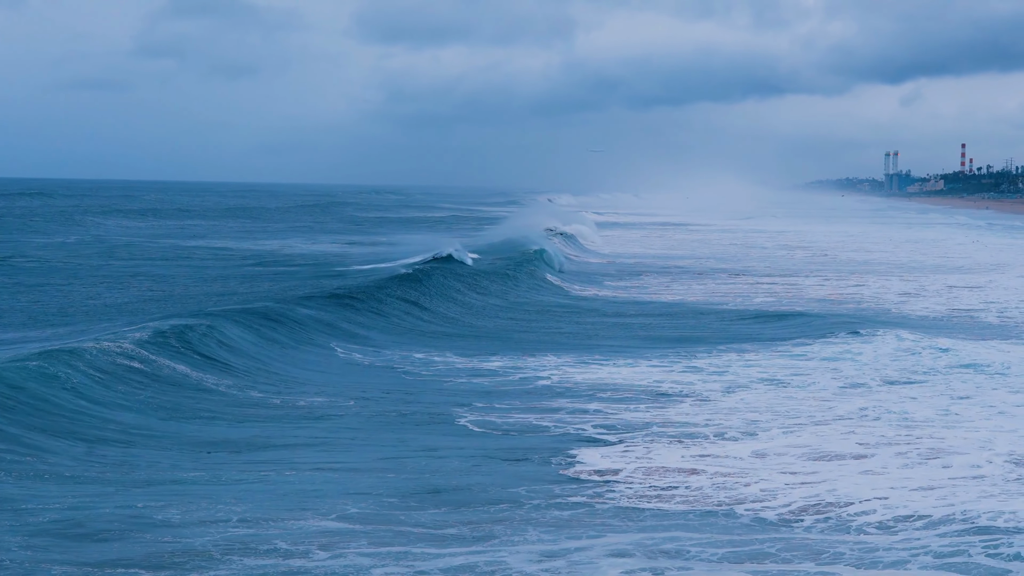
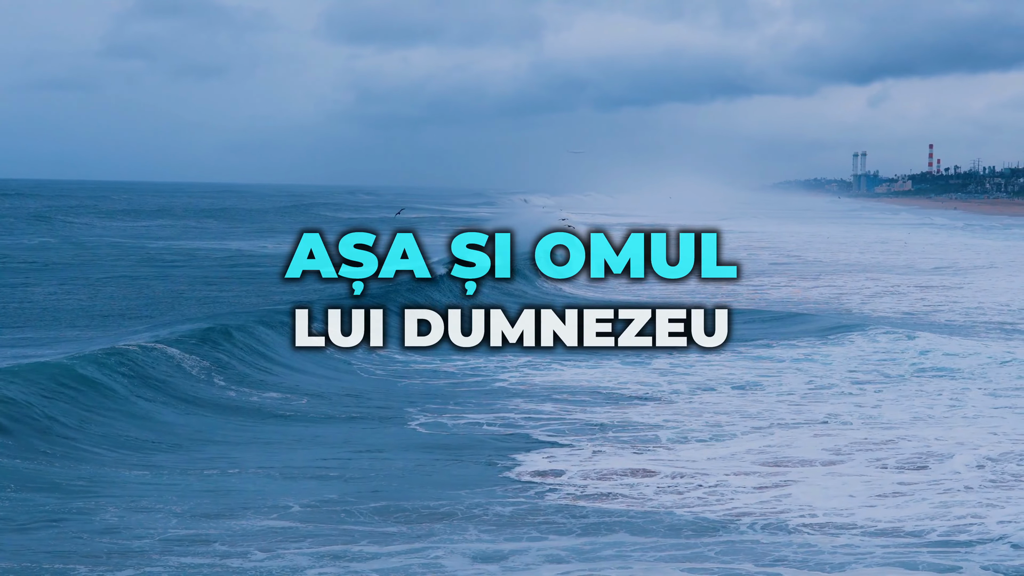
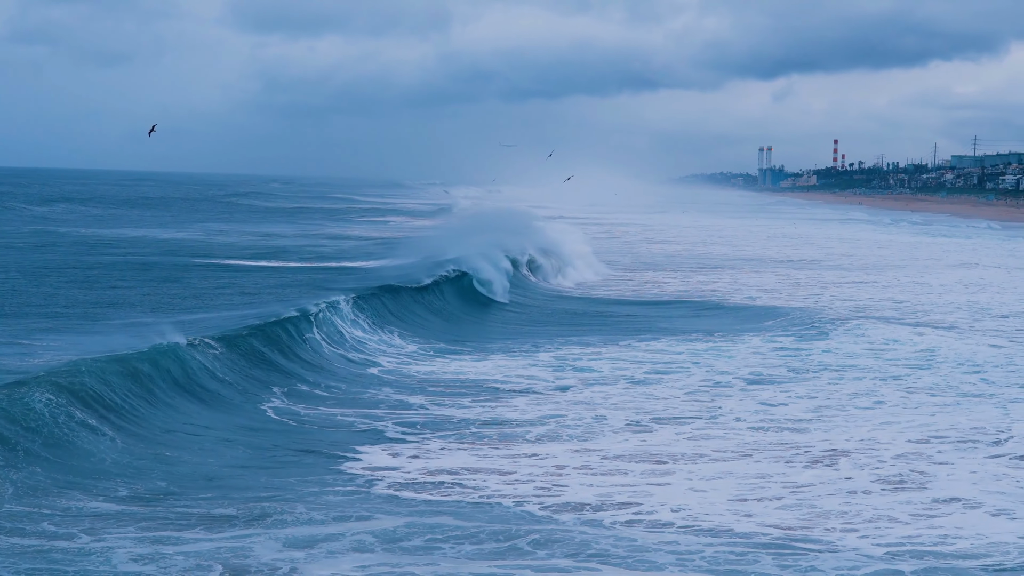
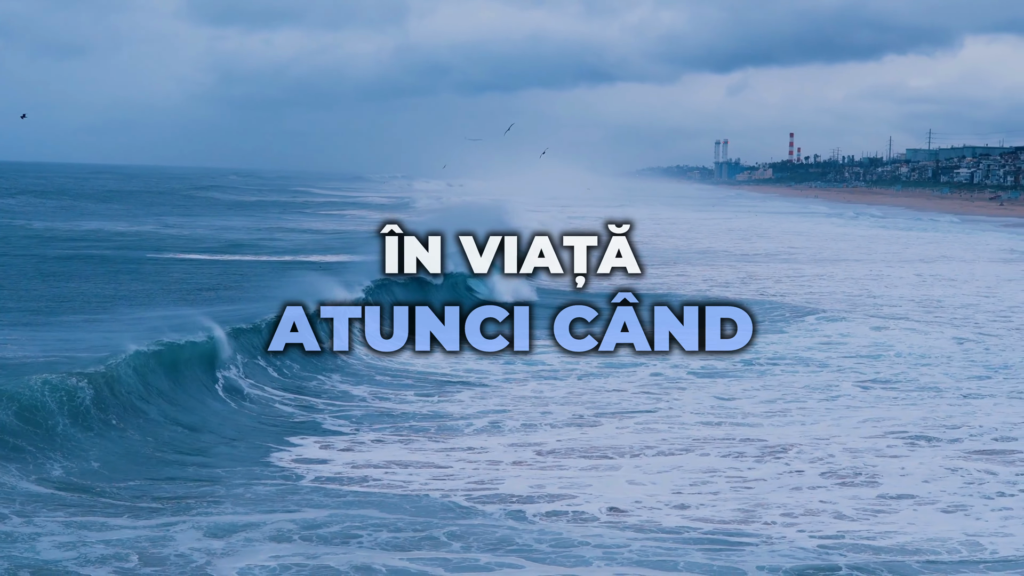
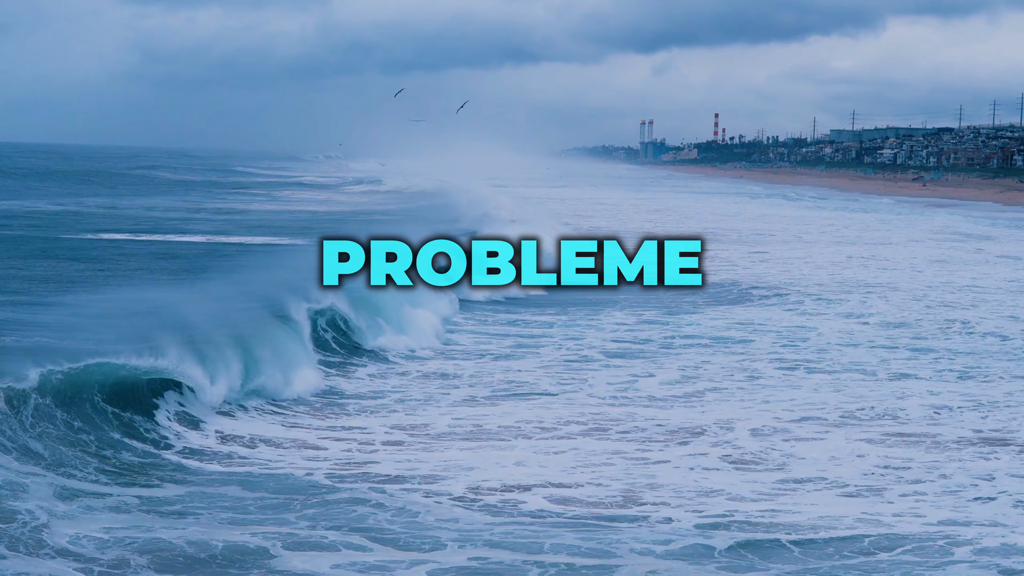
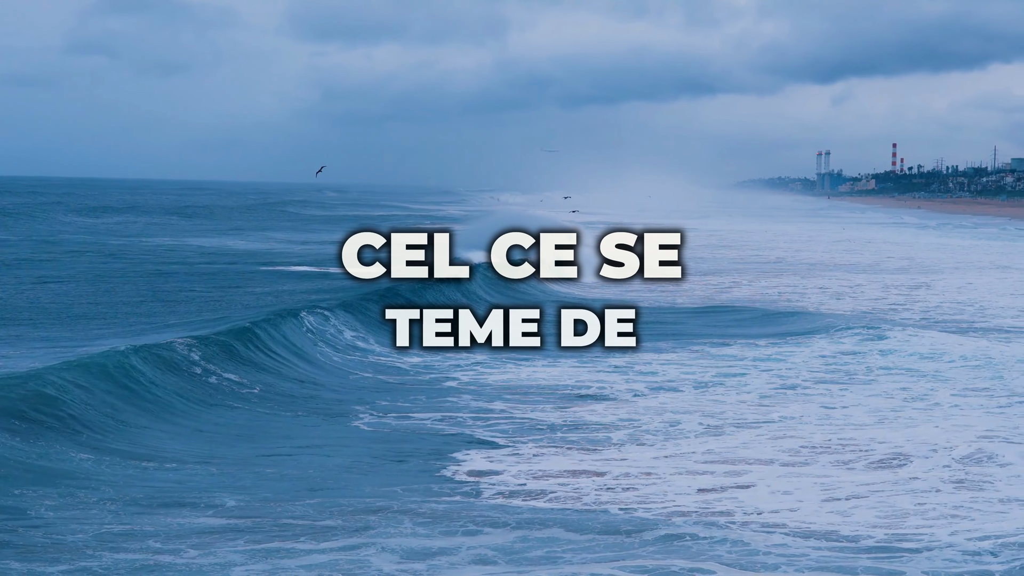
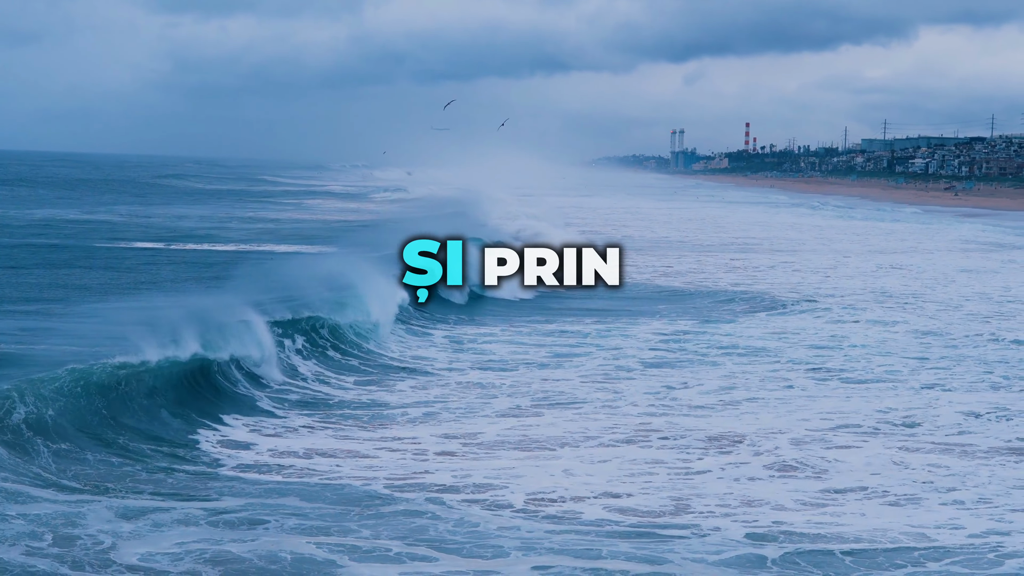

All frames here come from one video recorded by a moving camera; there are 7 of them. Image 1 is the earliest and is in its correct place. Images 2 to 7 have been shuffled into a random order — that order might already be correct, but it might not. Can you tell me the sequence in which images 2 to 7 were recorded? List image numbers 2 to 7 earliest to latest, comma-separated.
2, 6, 3, 4, 7, 5
